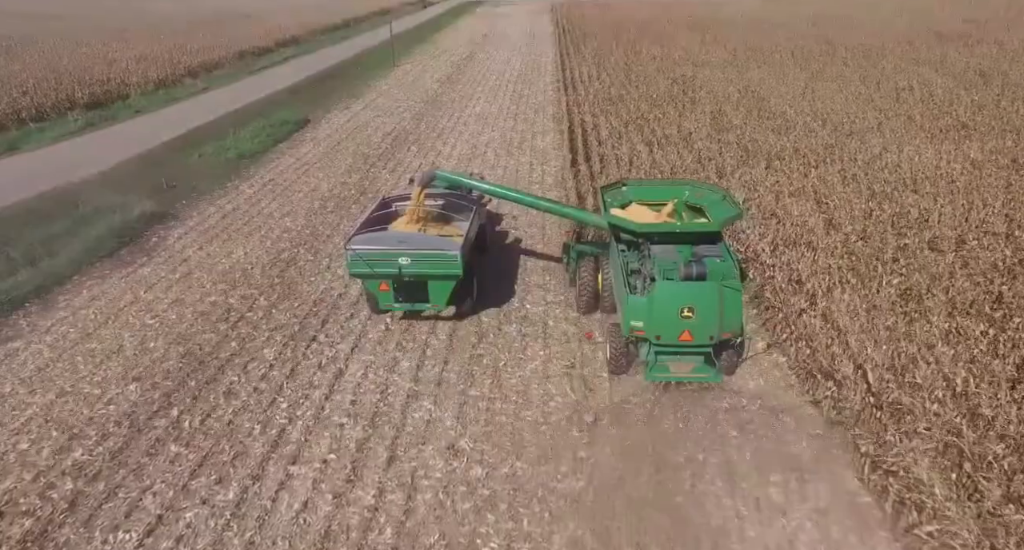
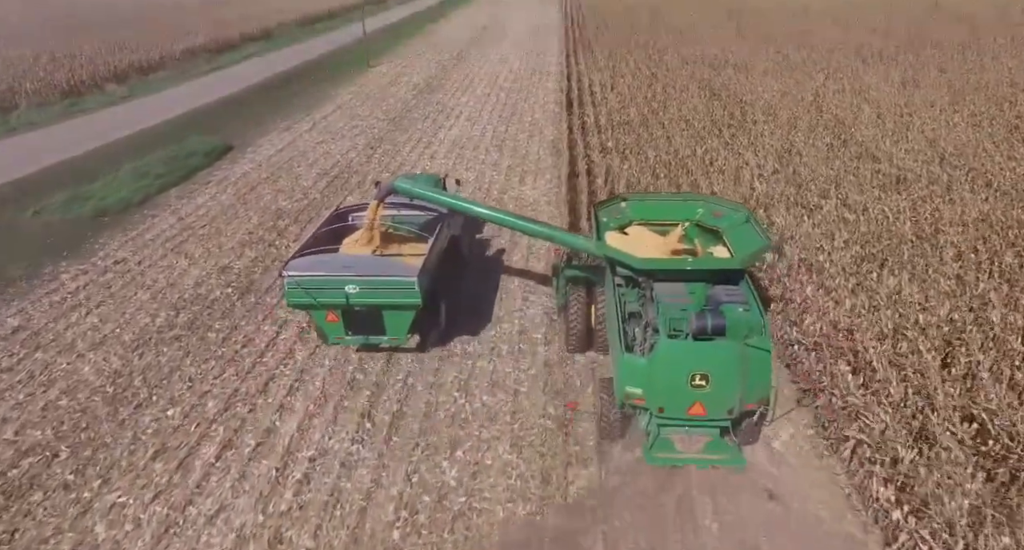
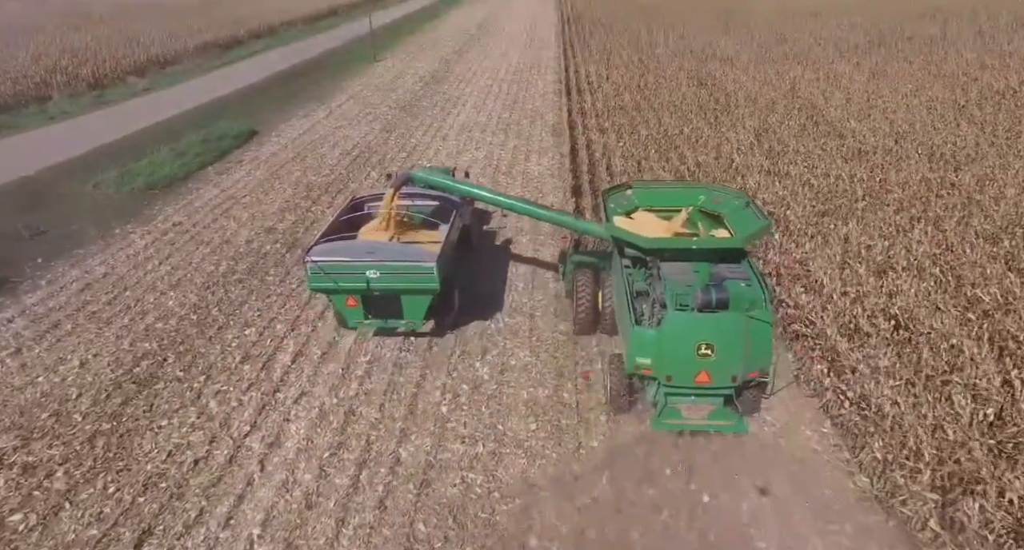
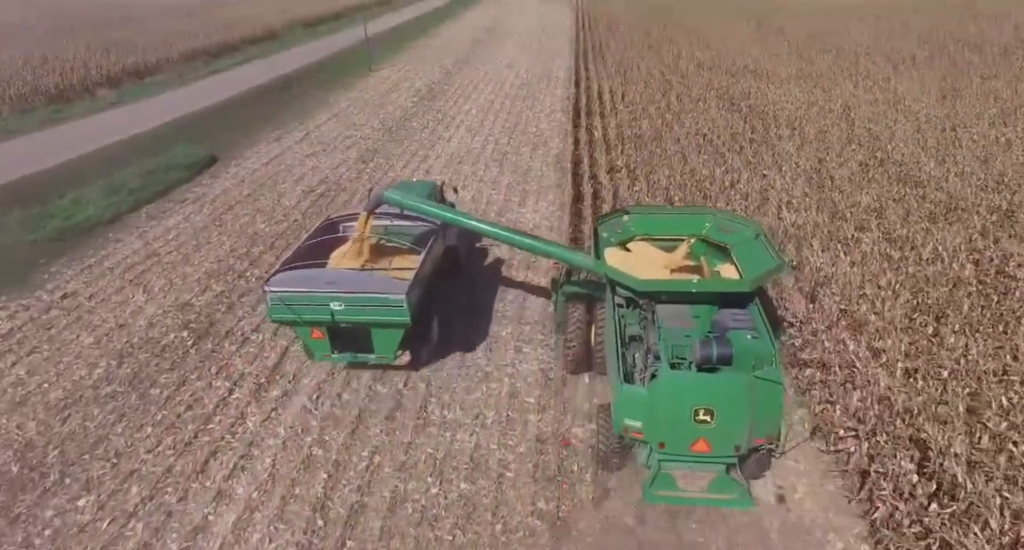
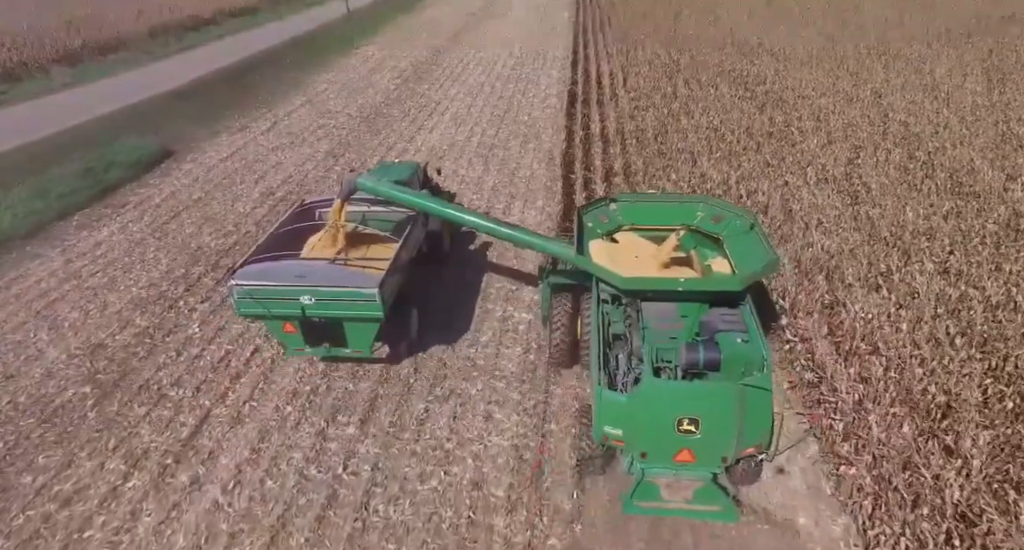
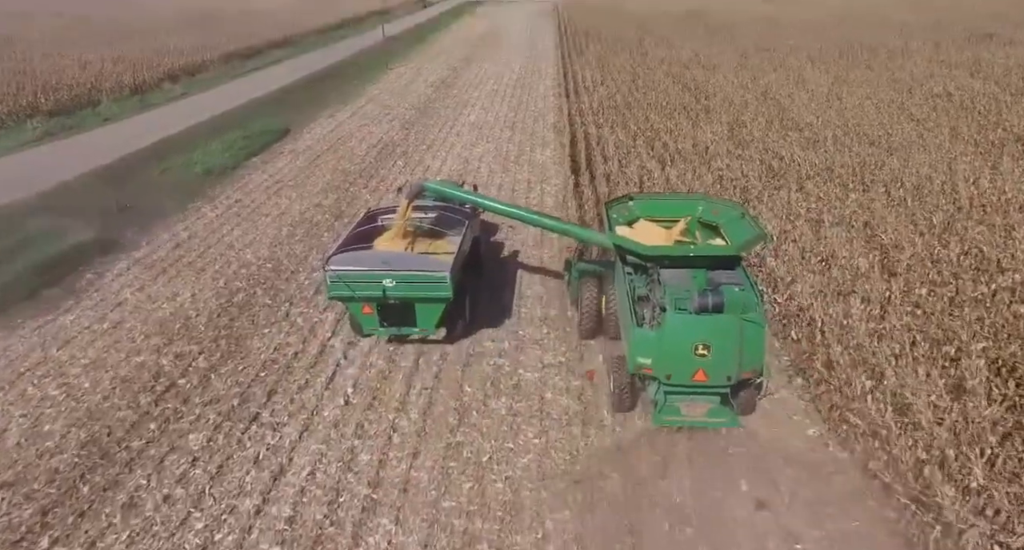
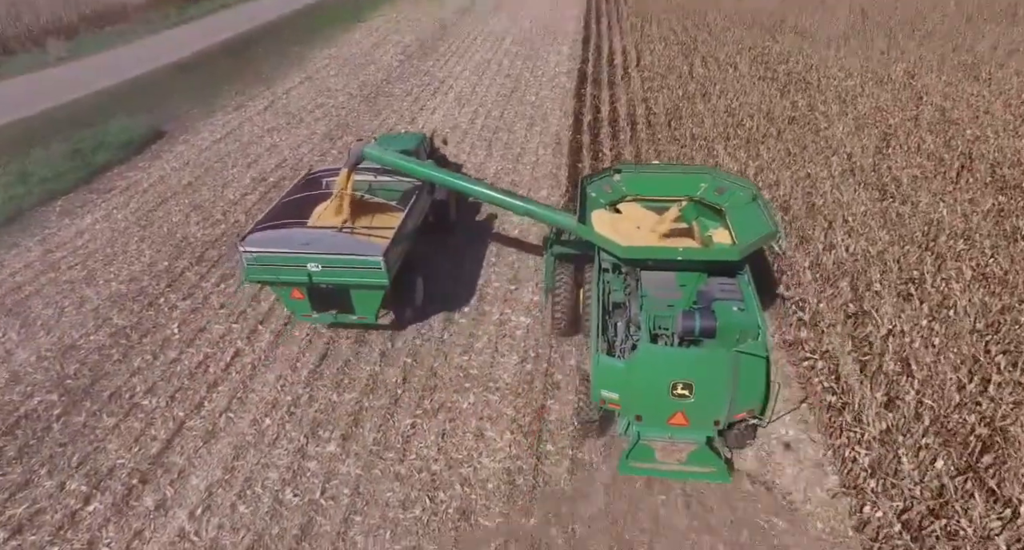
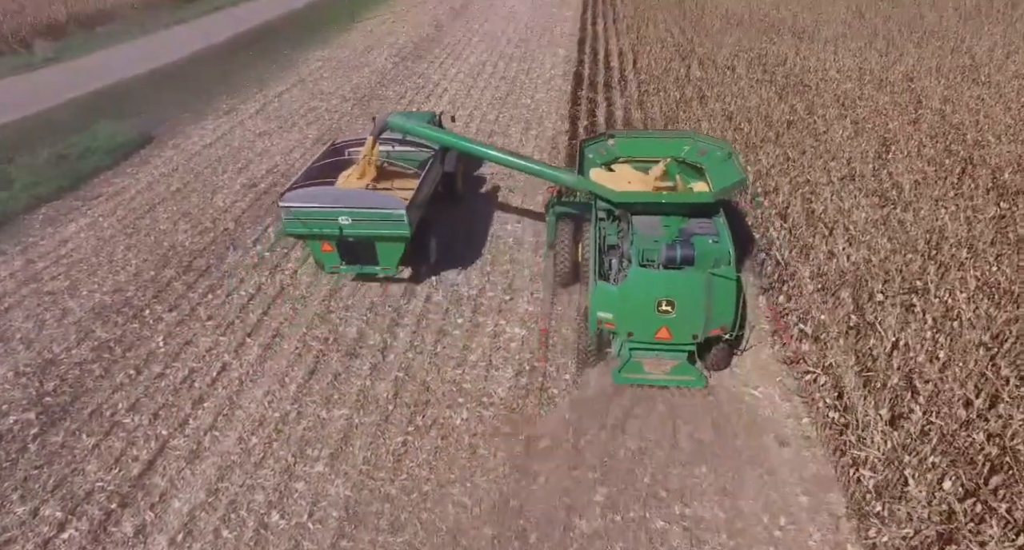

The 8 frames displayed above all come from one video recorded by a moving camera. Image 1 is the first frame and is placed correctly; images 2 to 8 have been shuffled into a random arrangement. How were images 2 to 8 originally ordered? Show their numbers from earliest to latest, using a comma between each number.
6, 3, 2, 4, 5, 7, 8
